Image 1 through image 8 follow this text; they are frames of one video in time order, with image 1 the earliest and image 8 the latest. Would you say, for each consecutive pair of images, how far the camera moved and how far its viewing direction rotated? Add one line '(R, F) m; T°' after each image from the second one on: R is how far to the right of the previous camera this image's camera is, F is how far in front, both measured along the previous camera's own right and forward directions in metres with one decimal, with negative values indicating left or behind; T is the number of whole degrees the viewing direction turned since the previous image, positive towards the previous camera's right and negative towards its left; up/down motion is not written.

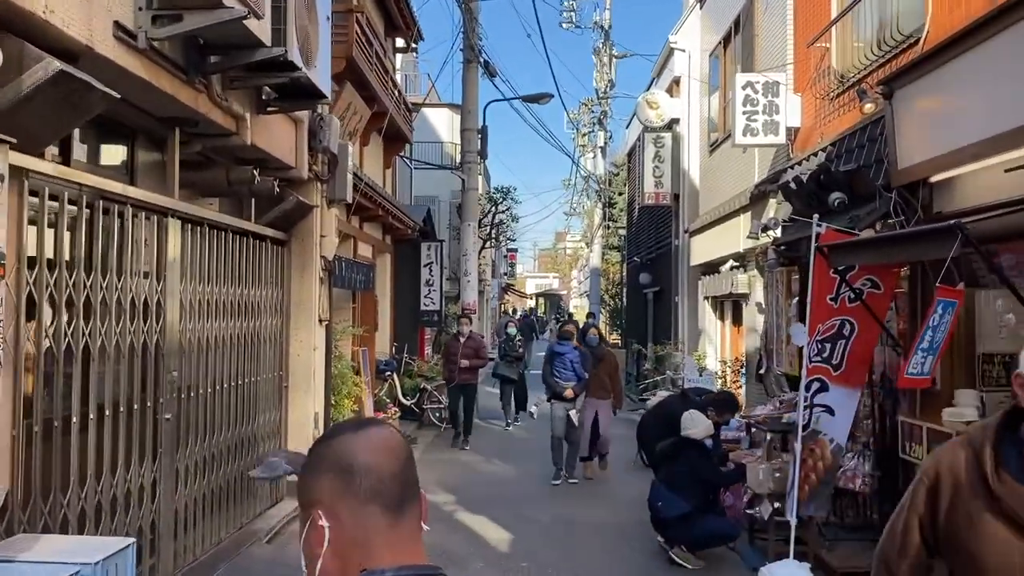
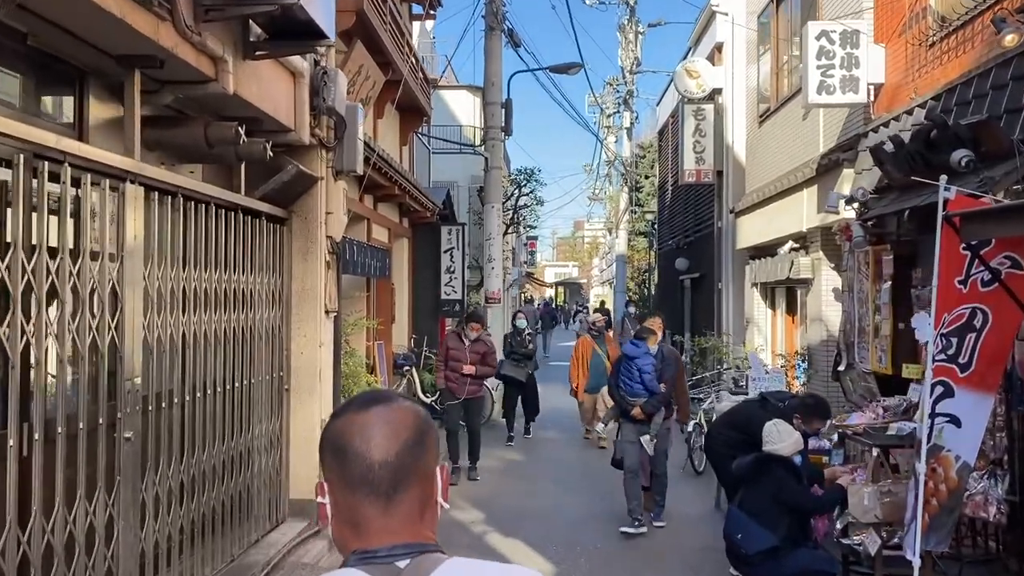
(-0.2, +1.2) m; -1°
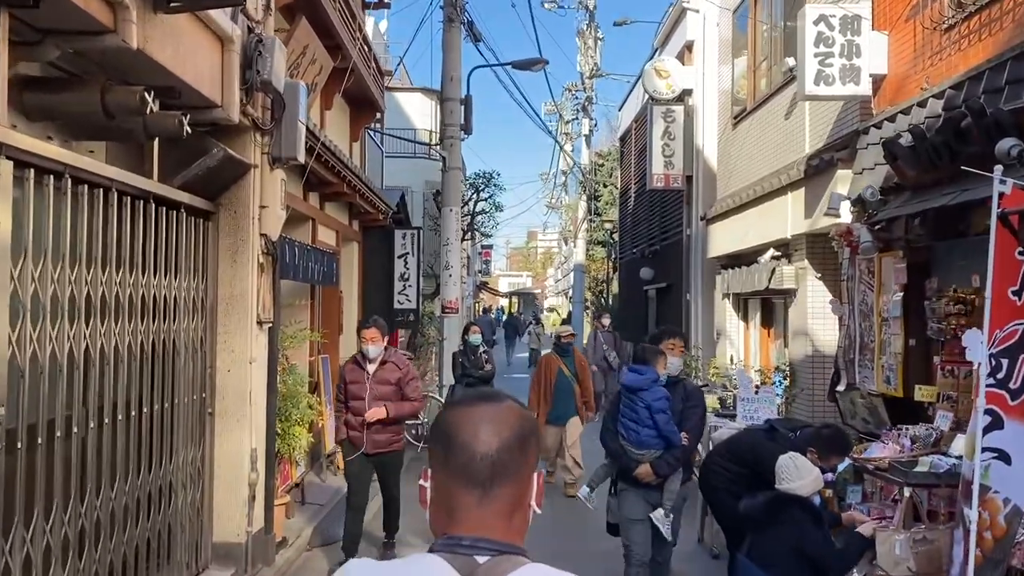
(-0.1, +0.9) m; +3°
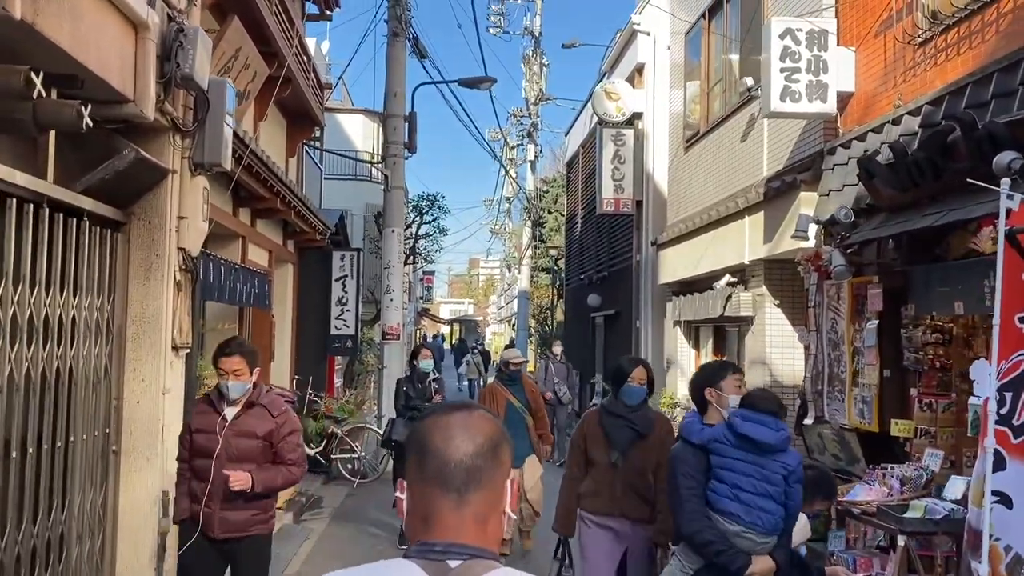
(-0.1, +0.6) m; +4°
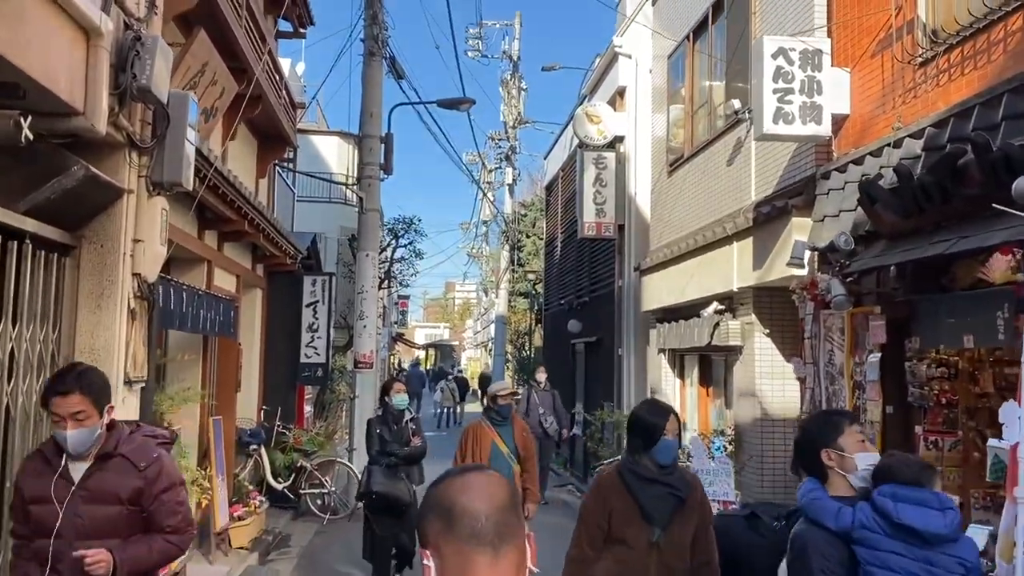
(0.0, +0.4) m; +2°
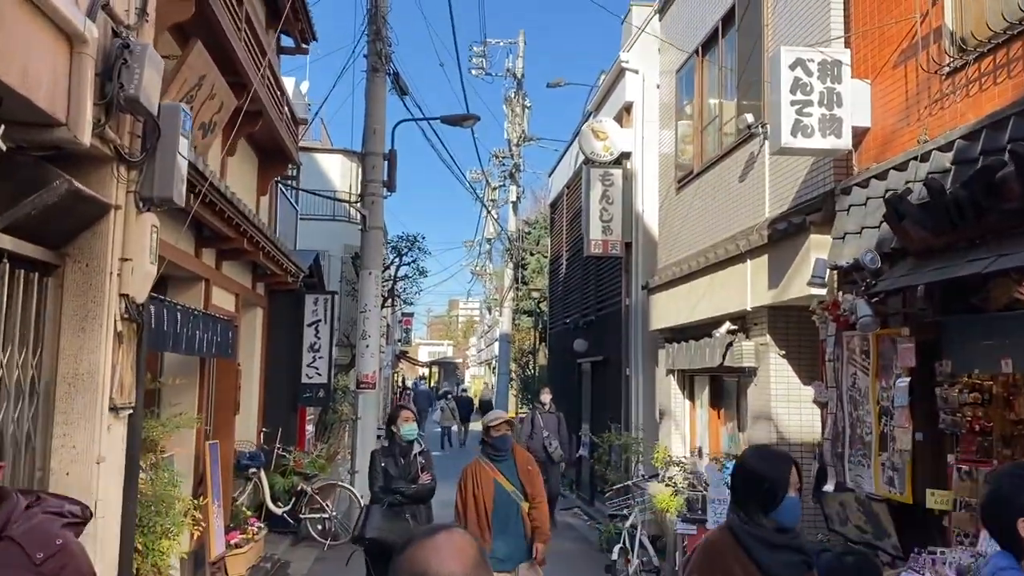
(0.0, +0.3) m; 0°
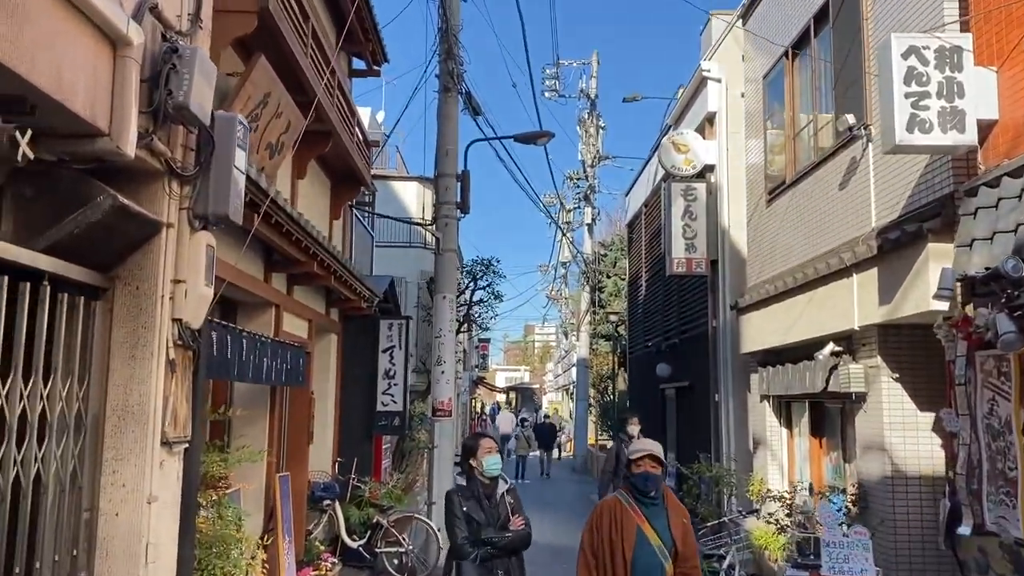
(0.0, +0.5) m; -5°
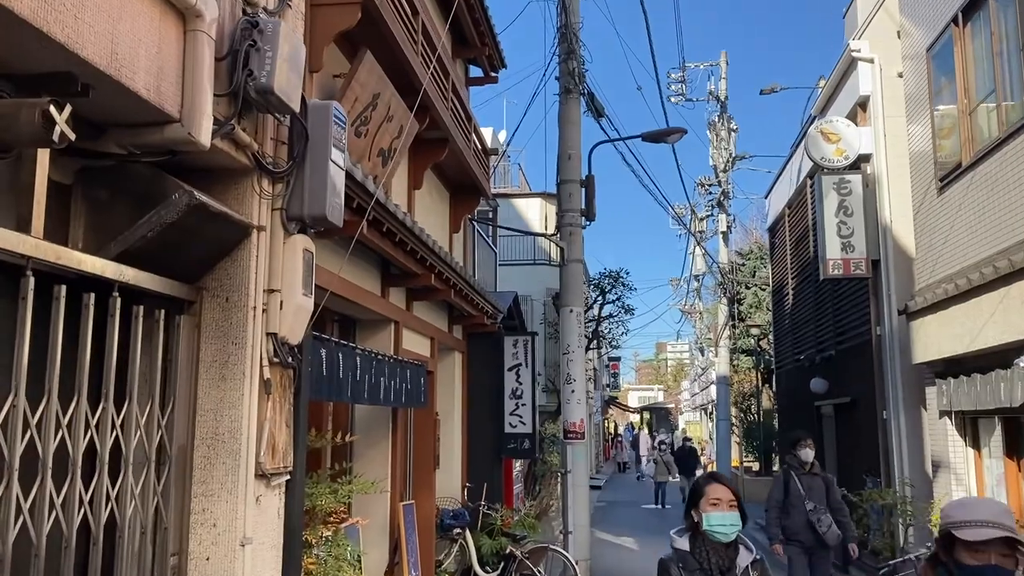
(-0.1, +0.7) m; -9°
